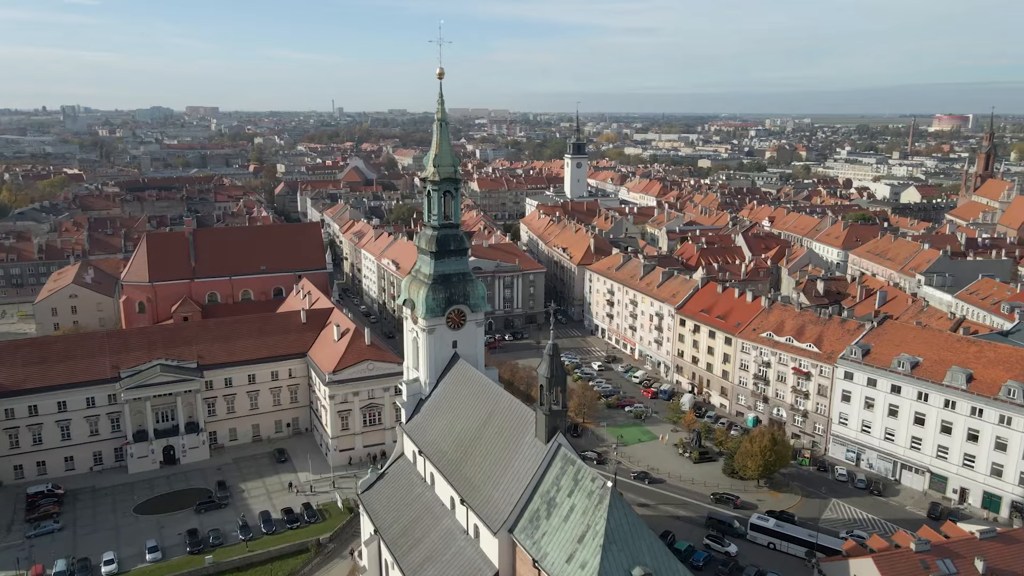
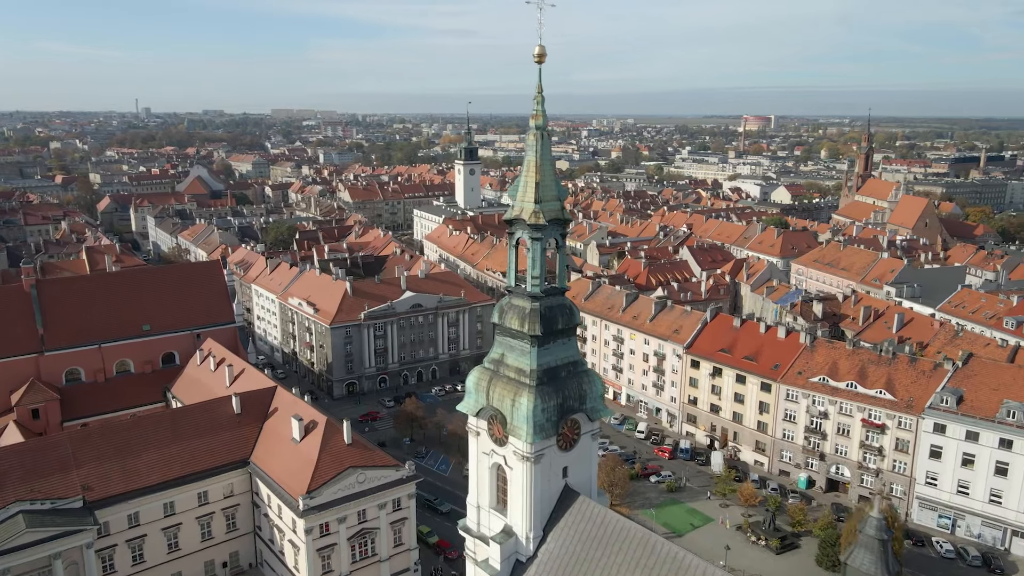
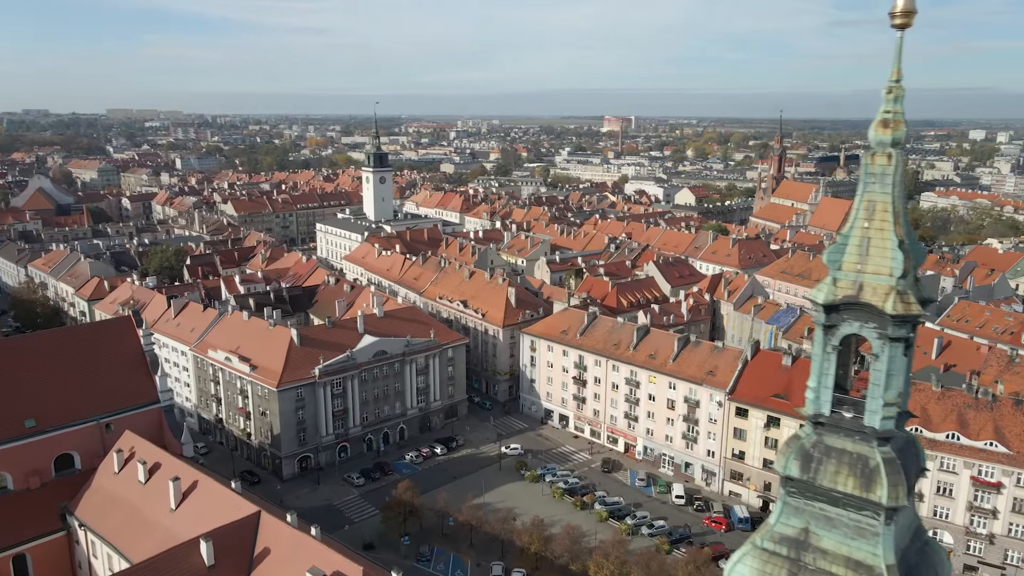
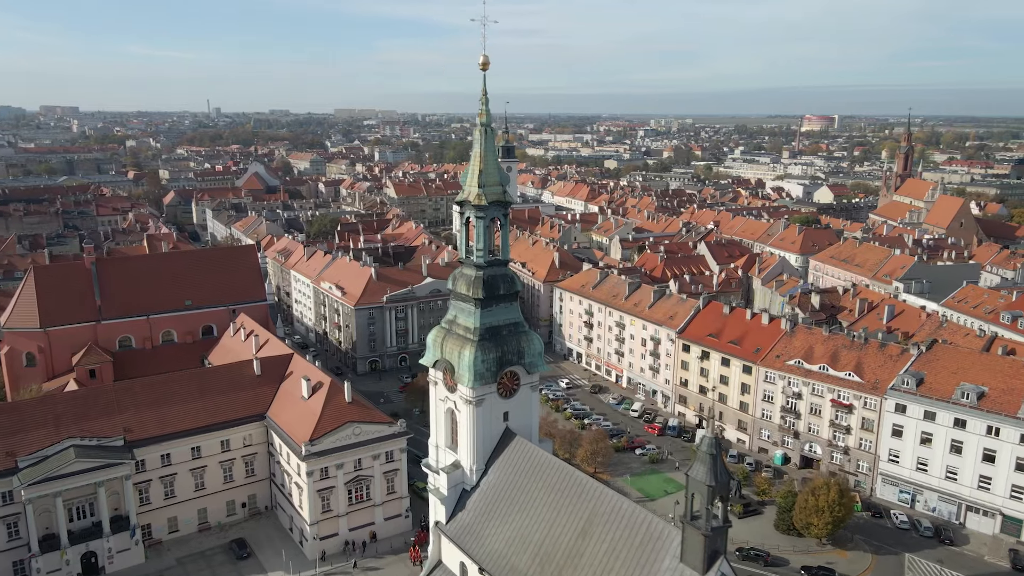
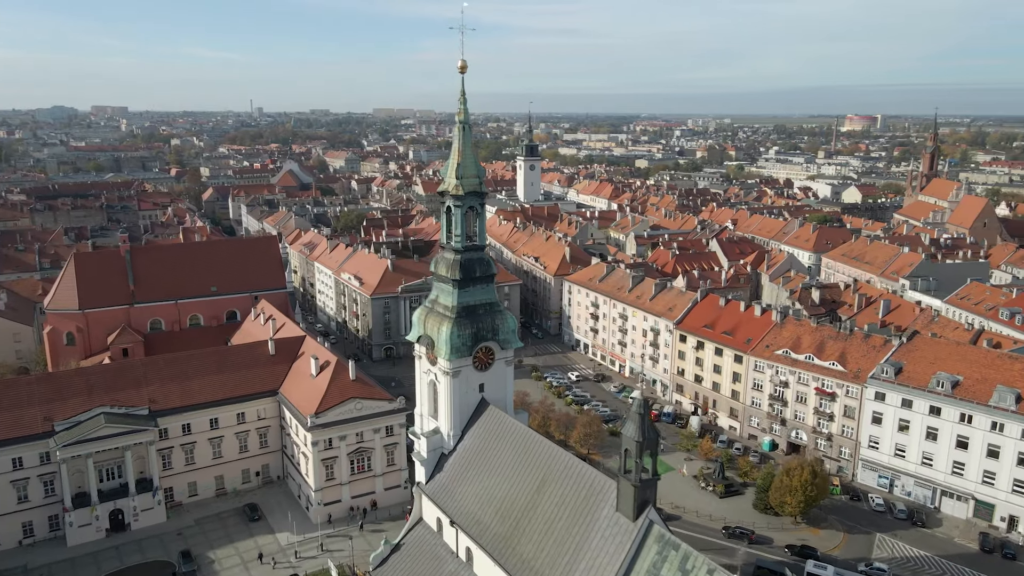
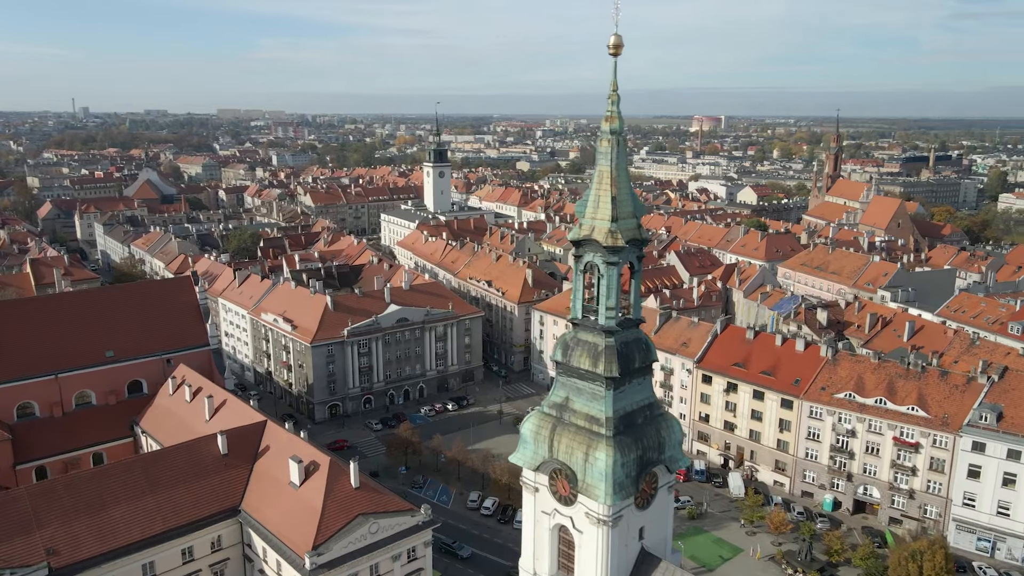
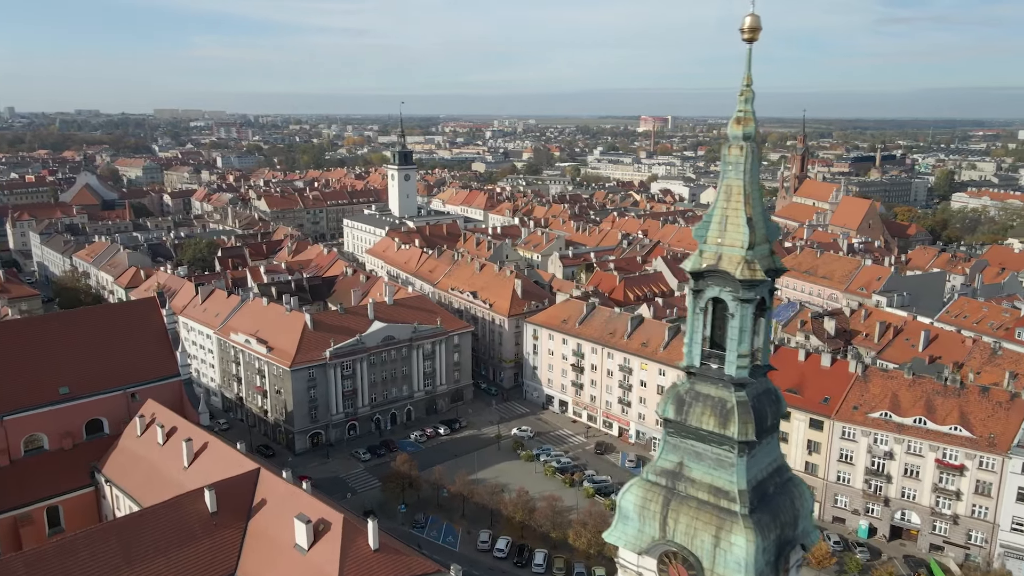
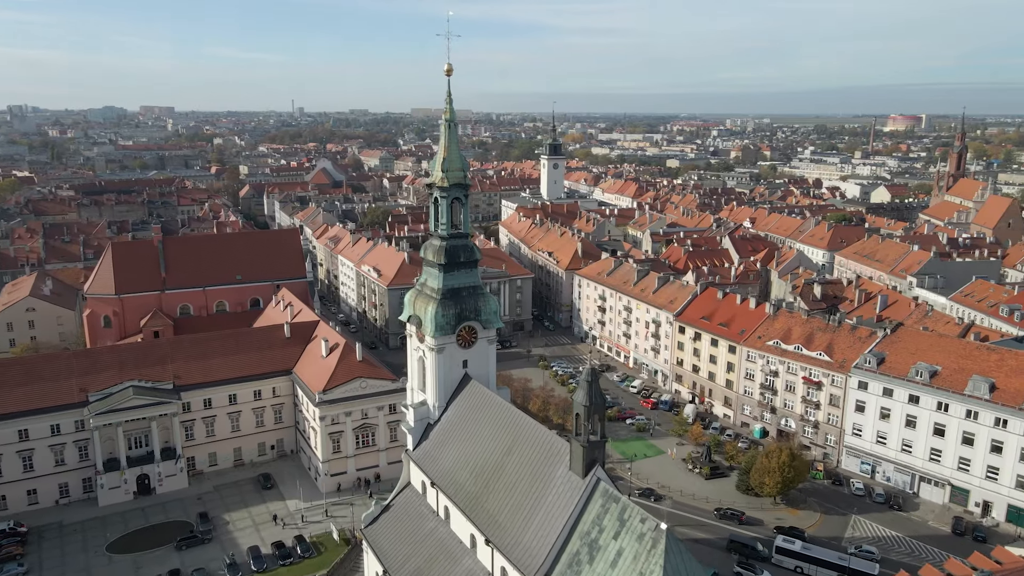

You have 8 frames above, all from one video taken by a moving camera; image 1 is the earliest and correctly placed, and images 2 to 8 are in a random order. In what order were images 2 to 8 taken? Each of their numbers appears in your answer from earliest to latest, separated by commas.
8, 5, 4, 2, 6, 7, 3
